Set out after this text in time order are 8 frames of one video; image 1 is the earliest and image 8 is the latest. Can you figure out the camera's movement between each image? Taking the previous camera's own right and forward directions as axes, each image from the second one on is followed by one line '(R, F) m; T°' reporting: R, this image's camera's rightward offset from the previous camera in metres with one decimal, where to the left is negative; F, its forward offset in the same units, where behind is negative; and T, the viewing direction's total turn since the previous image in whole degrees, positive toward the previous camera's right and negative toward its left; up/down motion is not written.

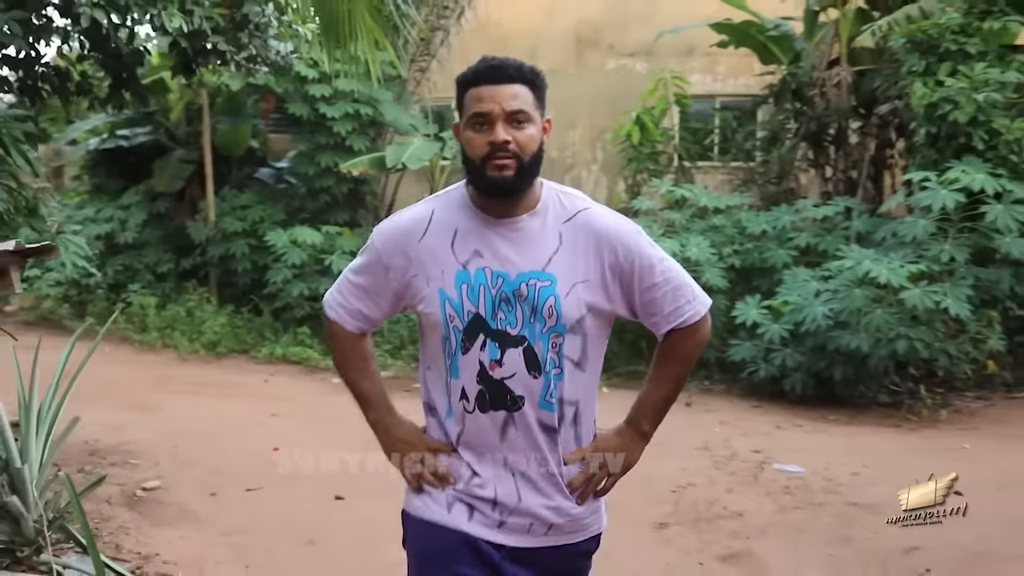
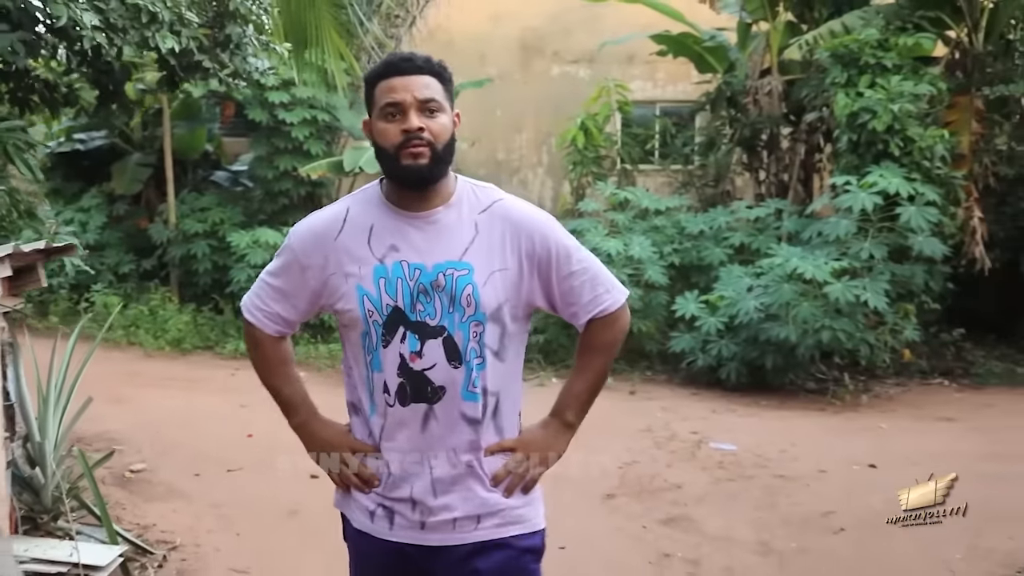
(-0.1, -0.5) m; +3°
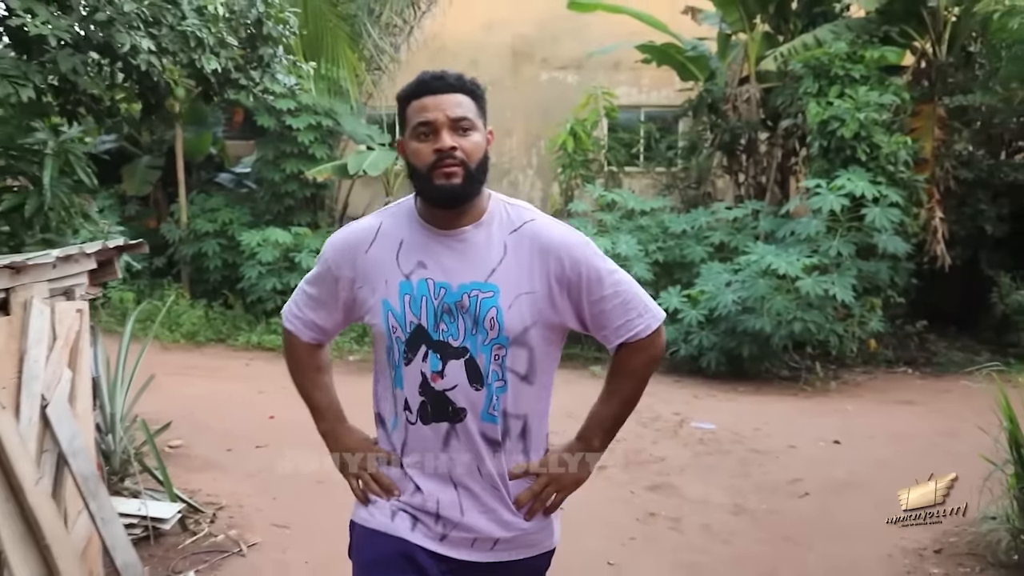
(-0.1, -0.6) m; +1°
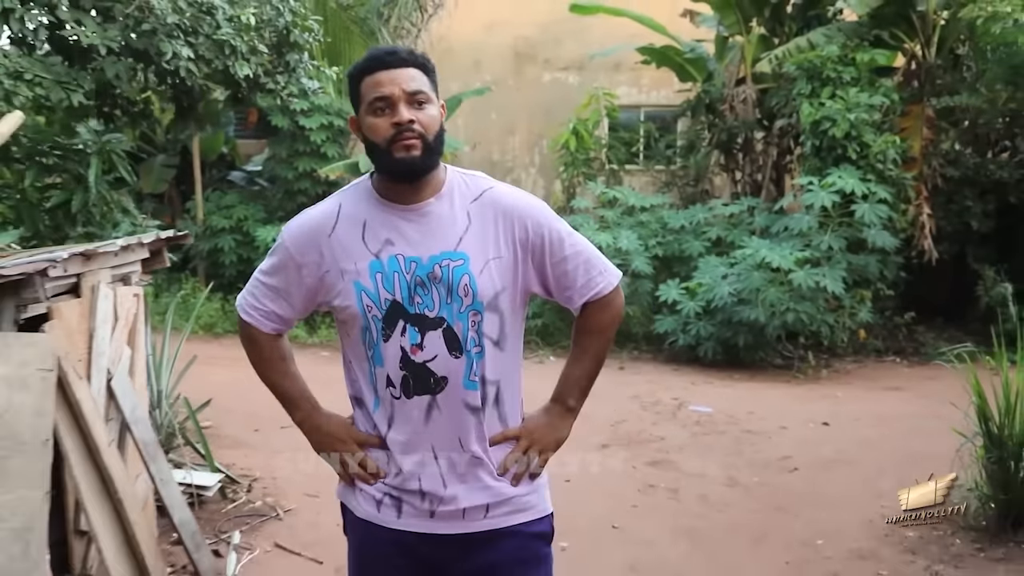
(-0.1, -0.4) m; 0°
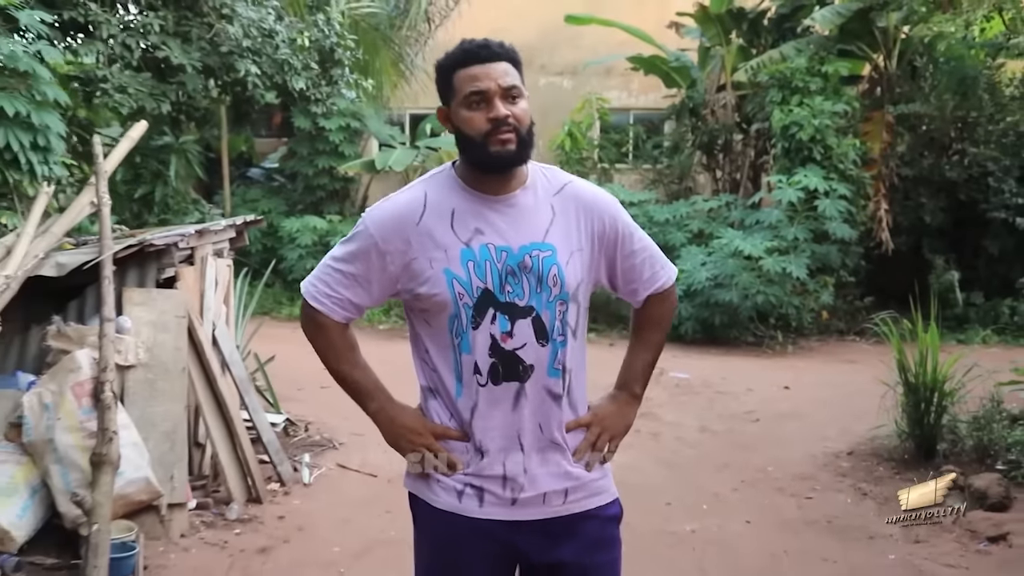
(-0.1, -1.1) m; +1°
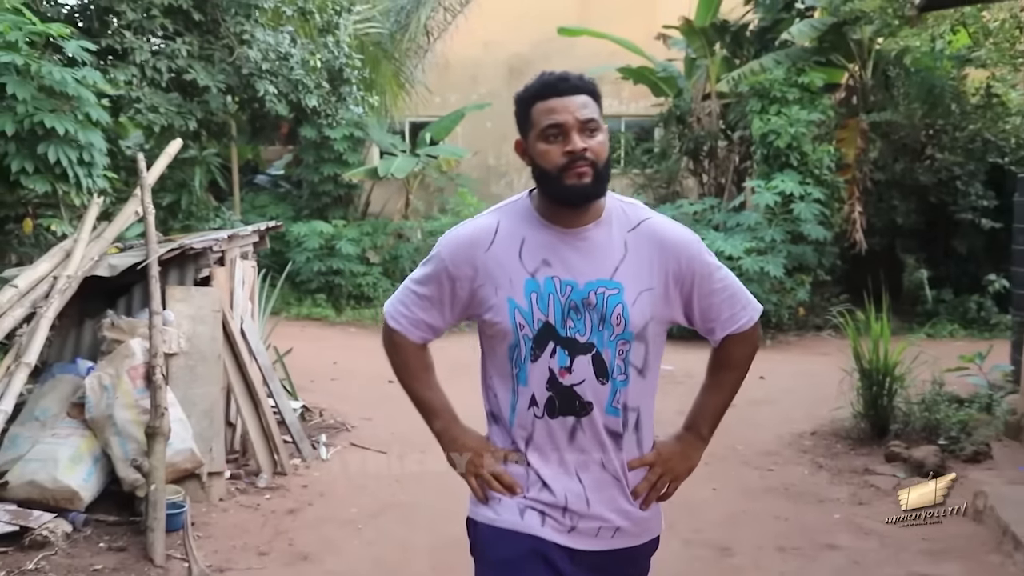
(0.0, -0.6) m; 0°
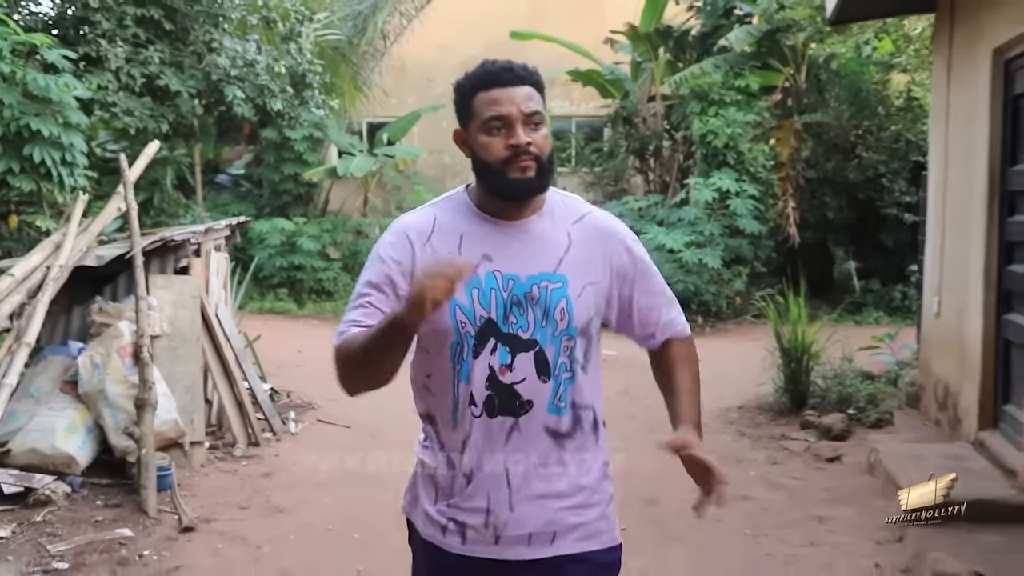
(0.0, -0.6) m; +2°
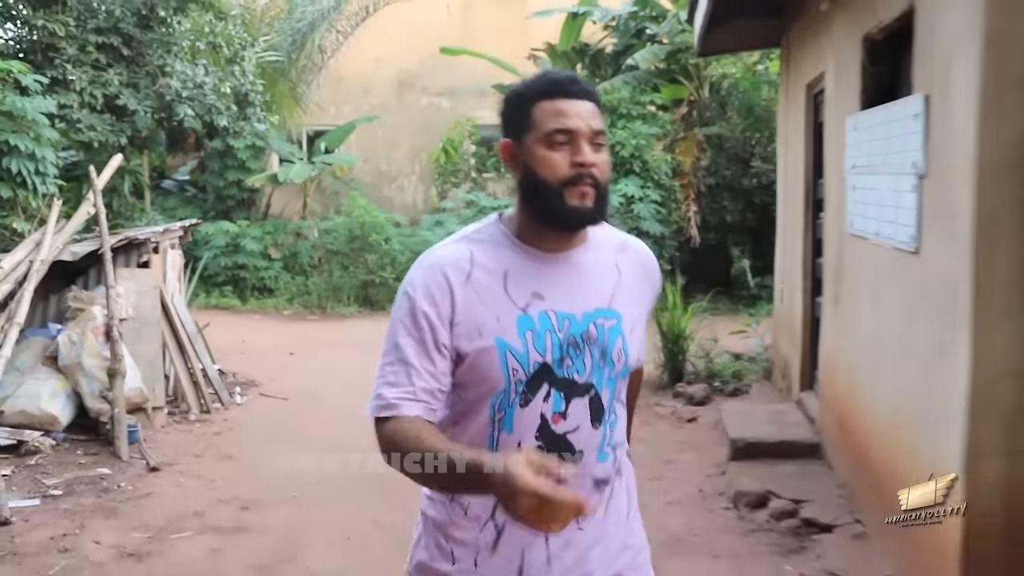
(+0.2, -1.1) m; +3°
